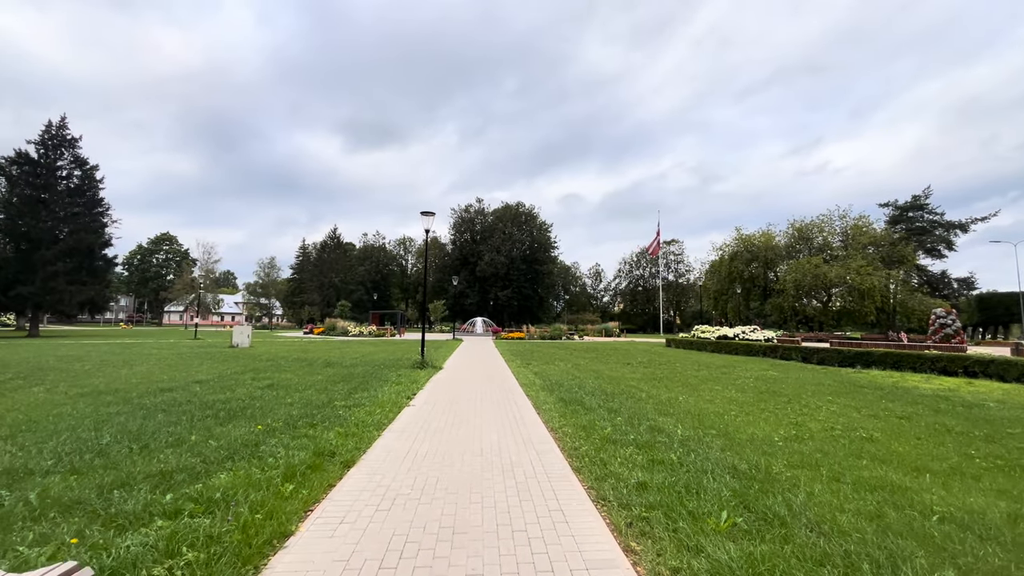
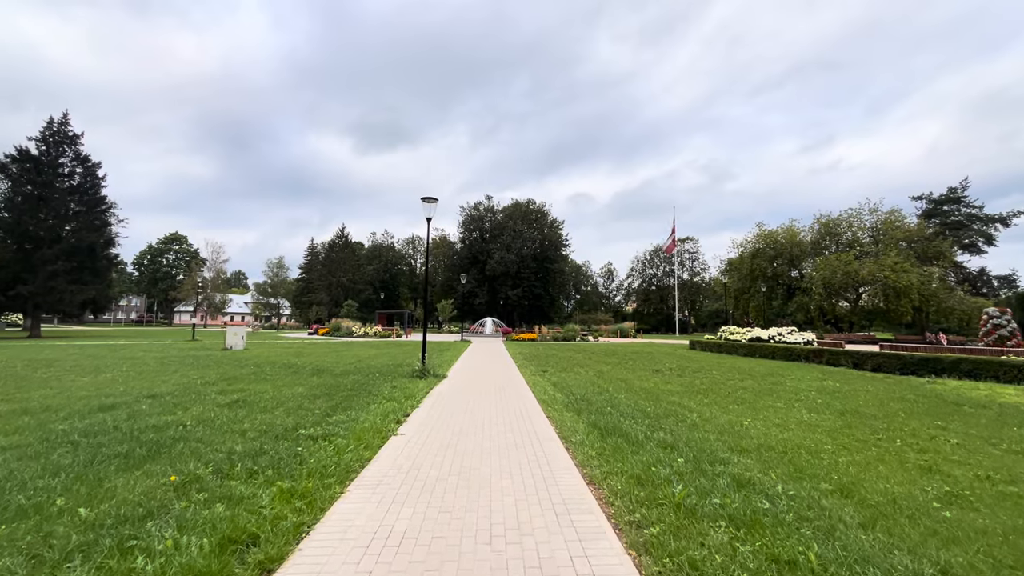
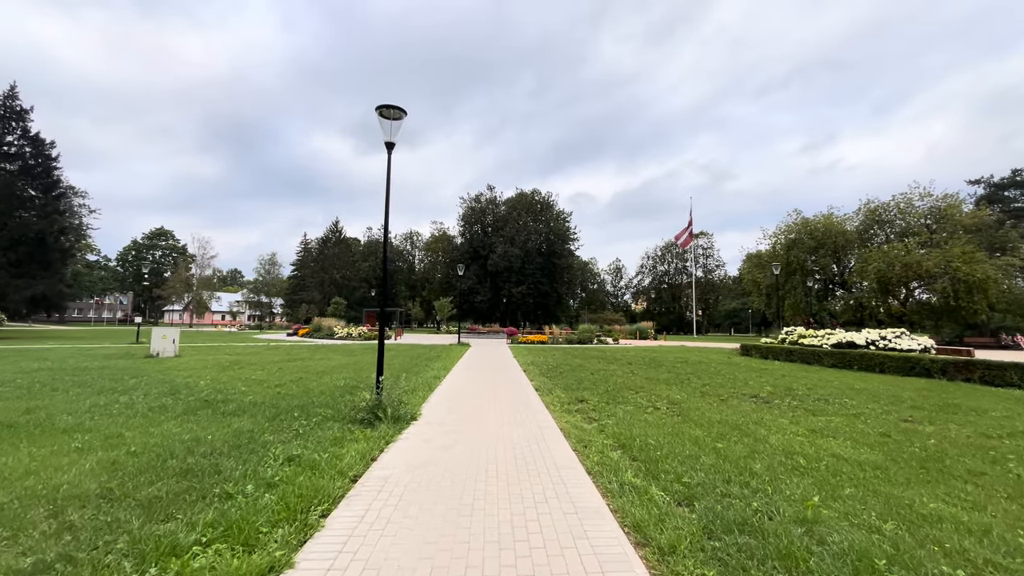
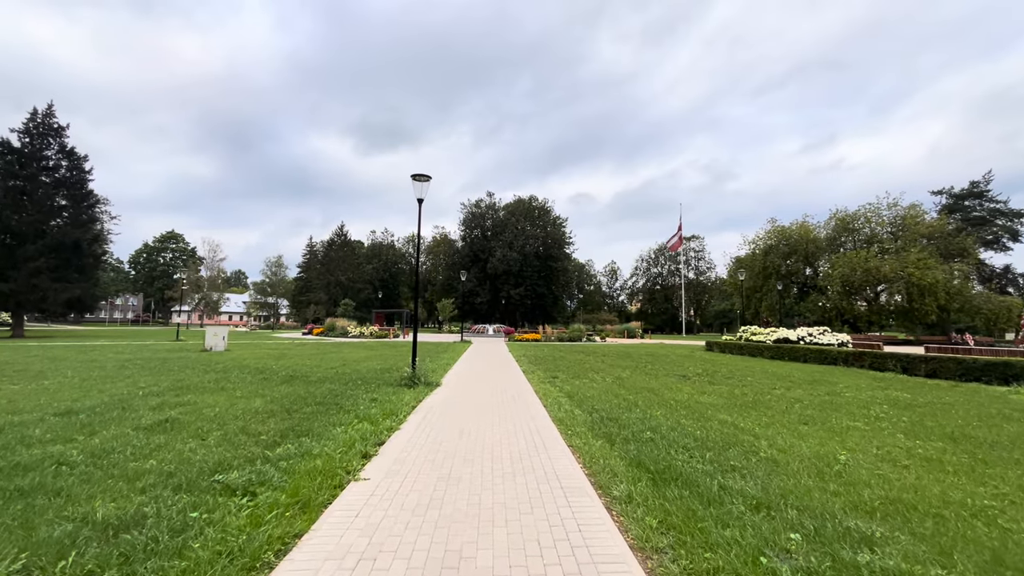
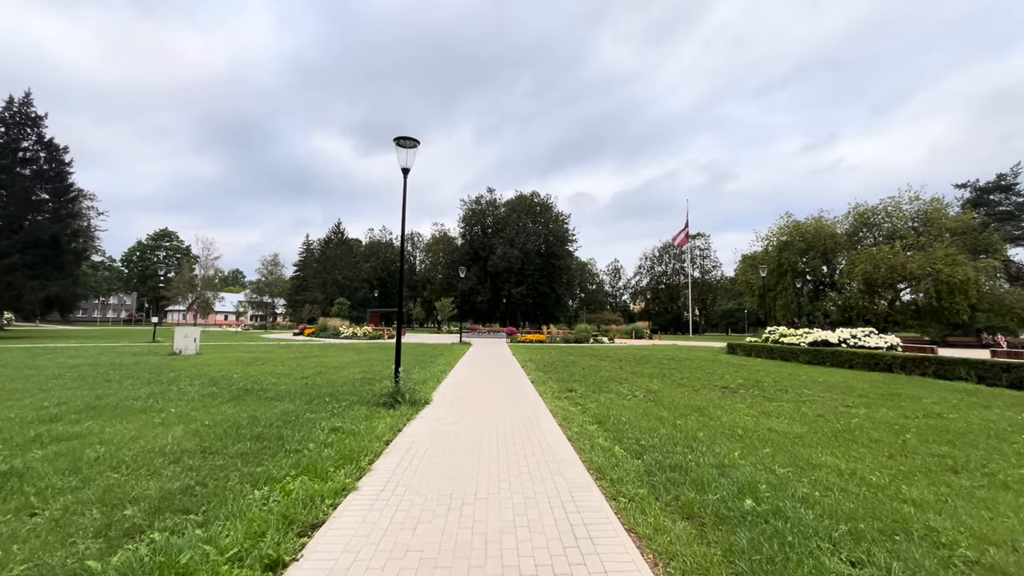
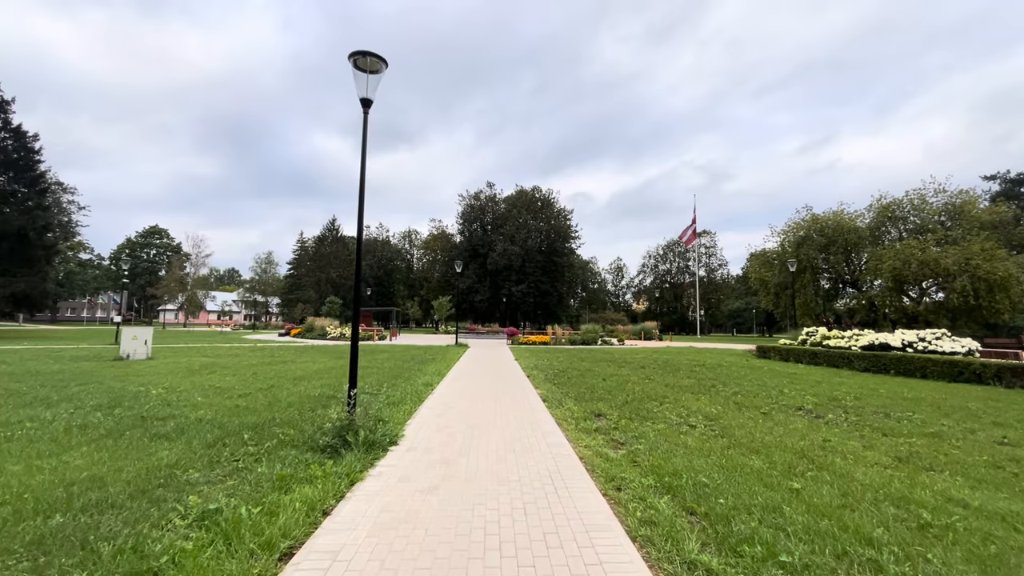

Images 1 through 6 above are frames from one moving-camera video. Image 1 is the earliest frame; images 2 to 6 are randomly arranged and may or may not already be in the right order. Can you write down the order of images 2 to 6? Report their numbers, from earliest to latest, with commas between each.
2, 4, 5, 3, 6
